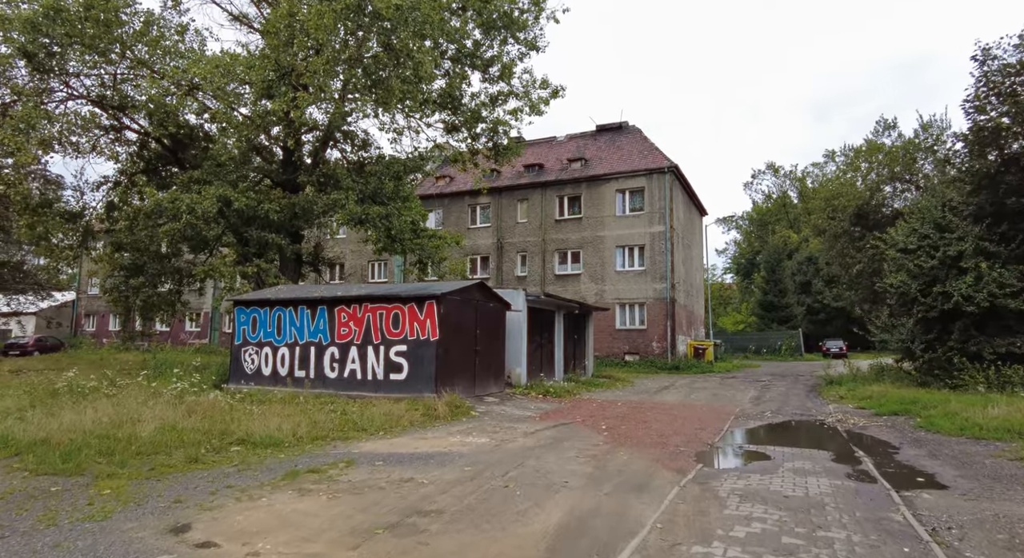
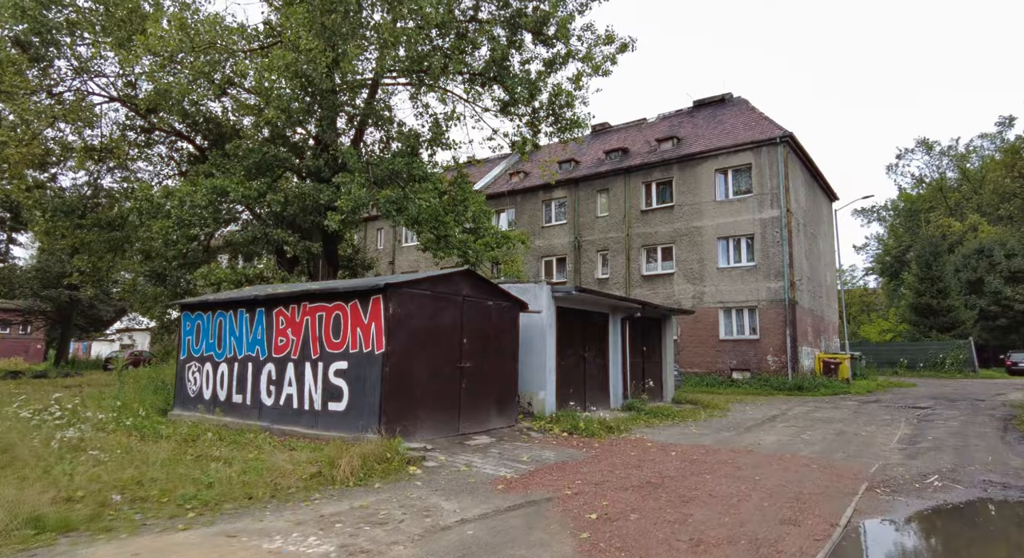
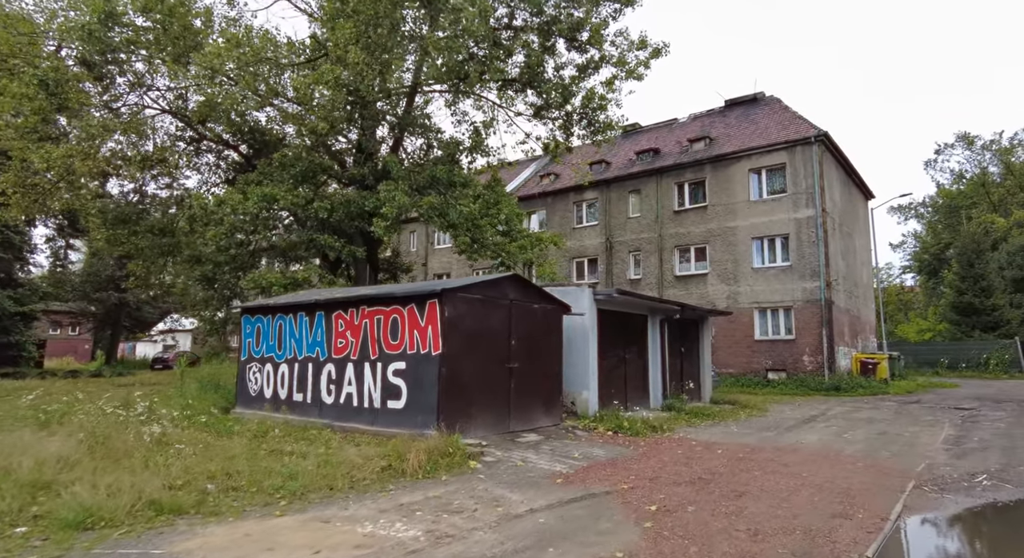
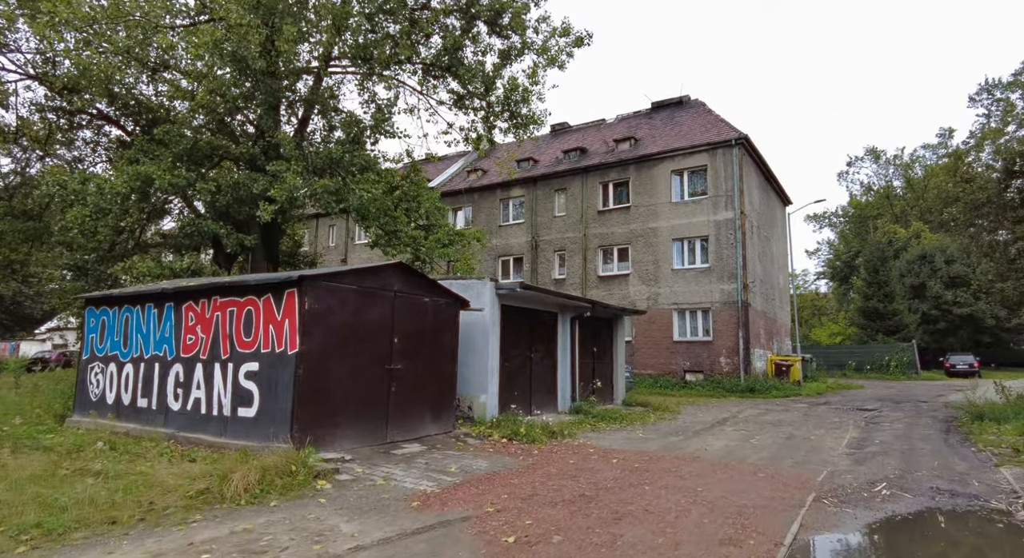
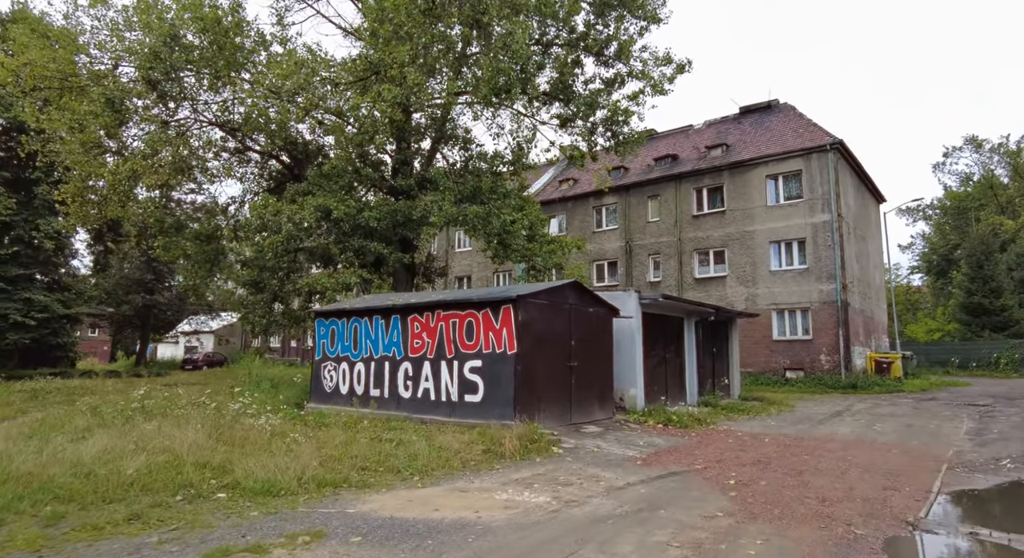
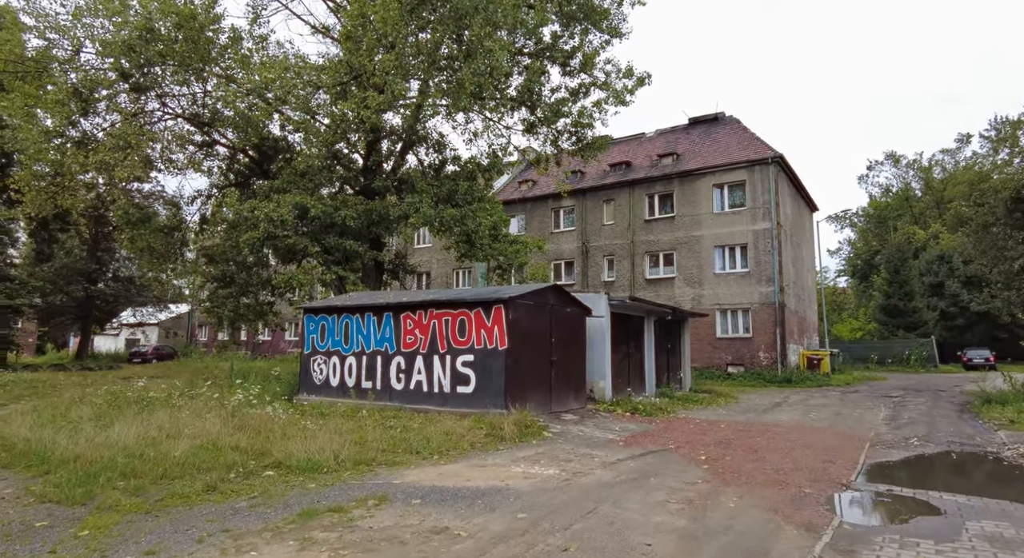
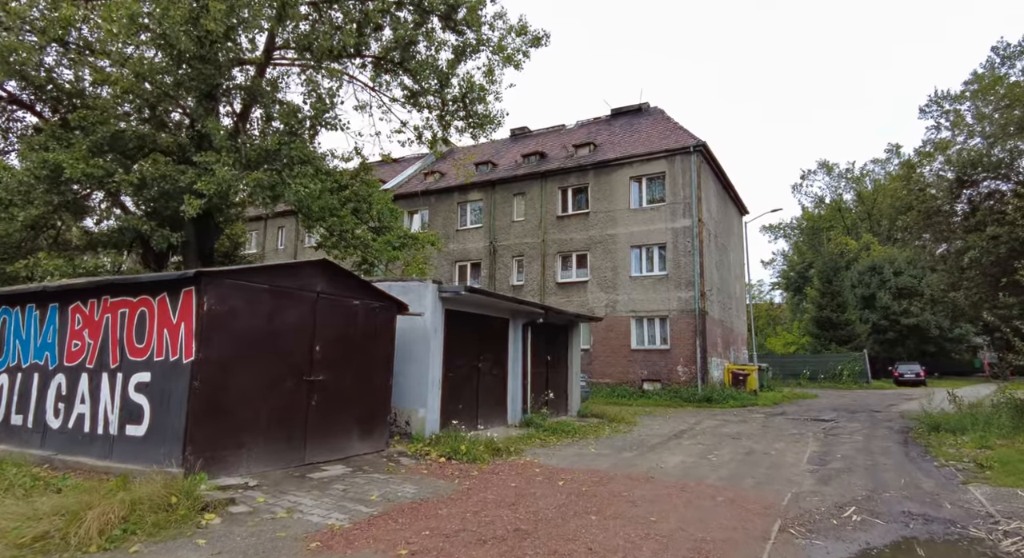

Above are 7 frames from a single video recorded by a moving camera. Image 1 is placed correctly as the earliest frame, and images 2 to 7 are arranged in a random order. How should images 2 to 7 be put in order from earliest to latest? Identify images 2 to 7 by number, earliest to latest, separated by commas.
6, 5, 3, 2, 4, 7
